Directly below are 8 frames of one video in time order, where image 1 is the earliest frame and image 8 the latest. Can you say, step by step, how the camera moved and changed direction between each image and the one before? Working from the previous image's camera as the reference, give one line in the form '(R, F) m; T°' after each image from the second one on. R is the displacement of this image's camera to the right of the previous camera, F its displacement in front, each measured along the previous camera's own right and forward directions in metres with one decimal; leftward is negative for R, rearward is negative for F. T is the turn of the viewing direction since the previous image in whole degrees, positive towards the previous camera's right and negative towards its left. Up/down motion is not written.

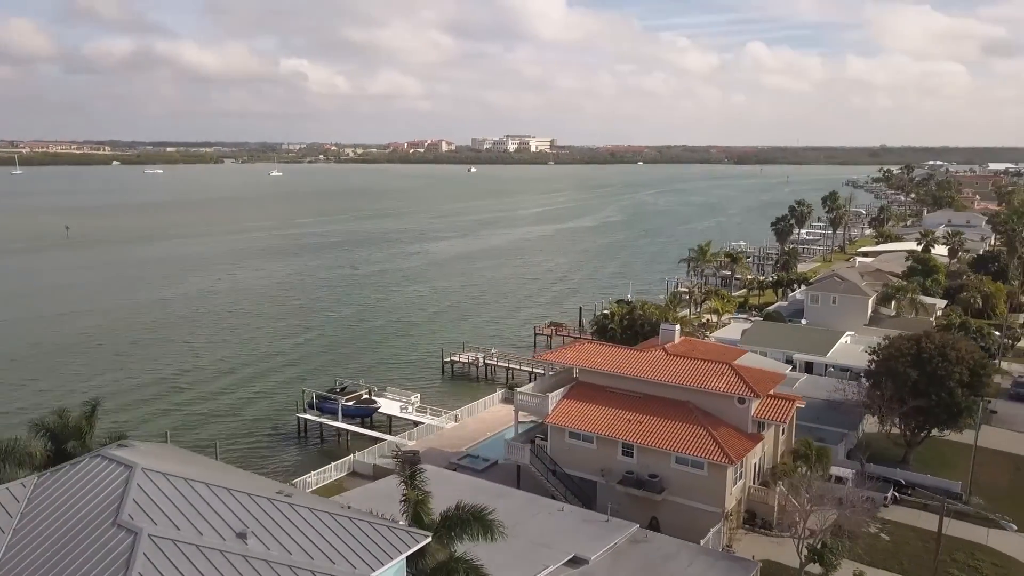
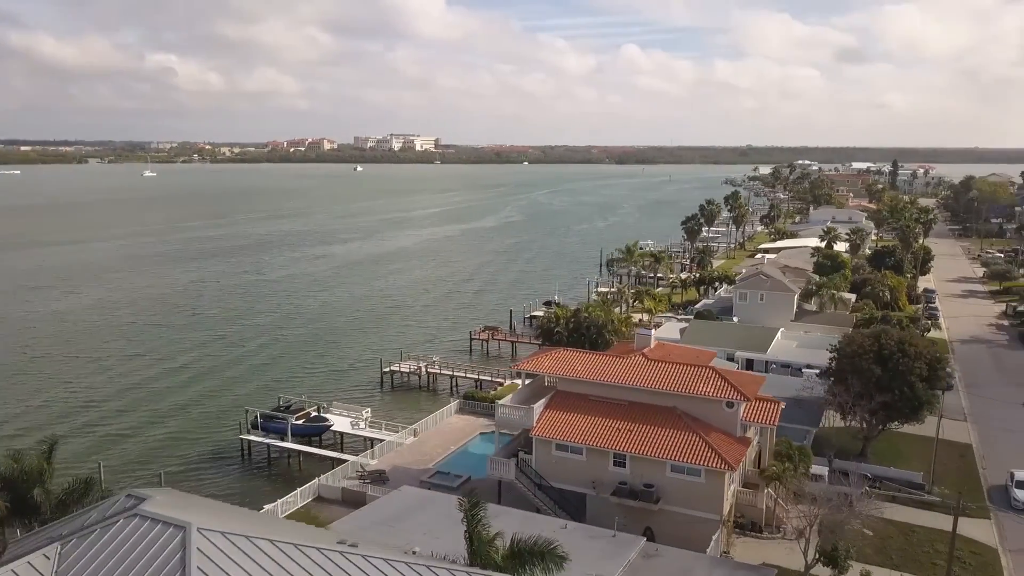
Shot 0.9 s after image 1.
(-3.2, +1.4) m; +8°
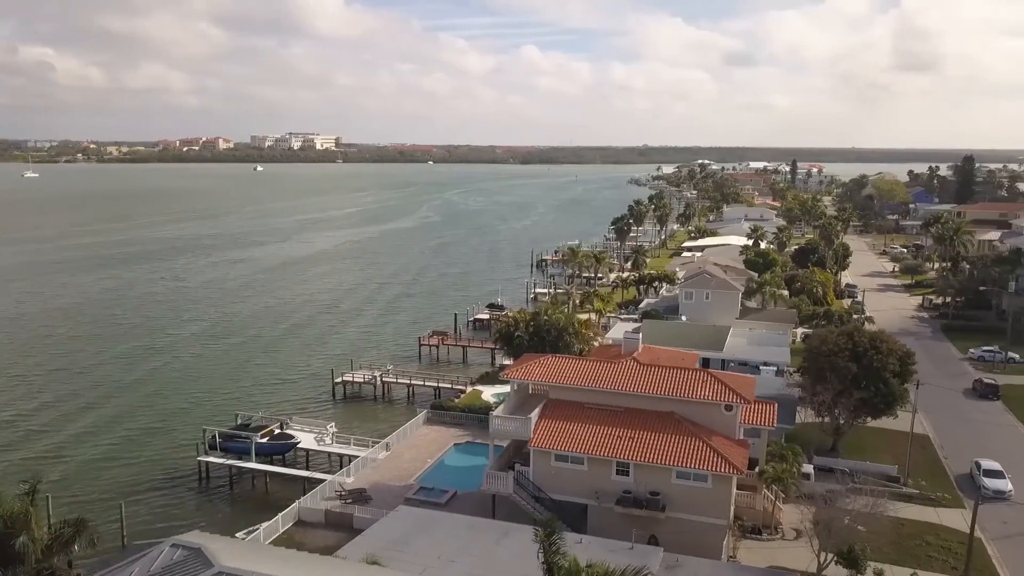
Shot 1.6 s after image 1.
(-3.0, +1.2) m; +7°
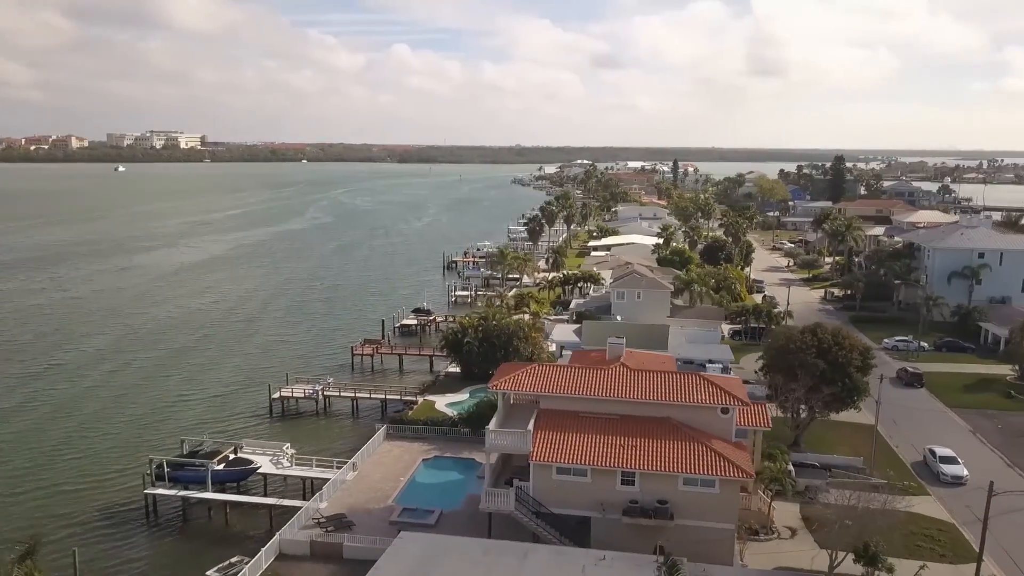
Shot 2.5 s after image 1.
(-3.7, +1.4) m; +9°
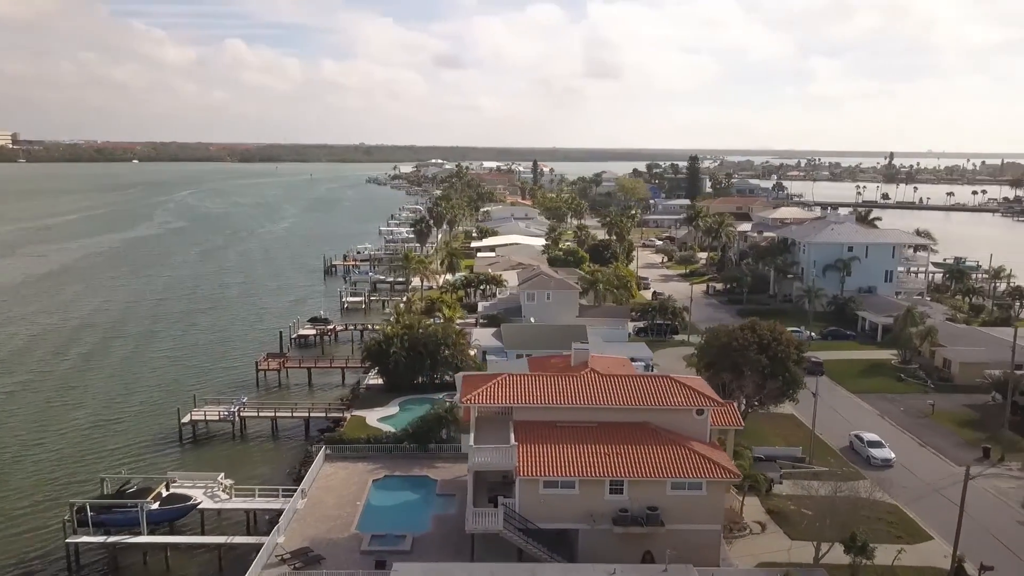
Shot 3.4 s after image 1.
(-3.9, +1.4) m; +11°
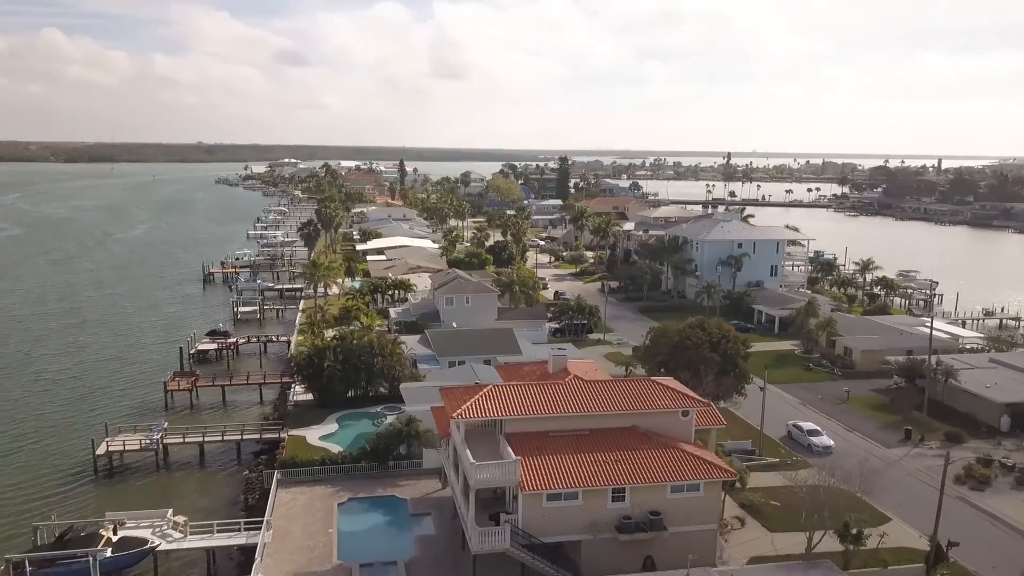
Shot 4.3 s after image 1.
(-4.2, +1.2) m; +10°
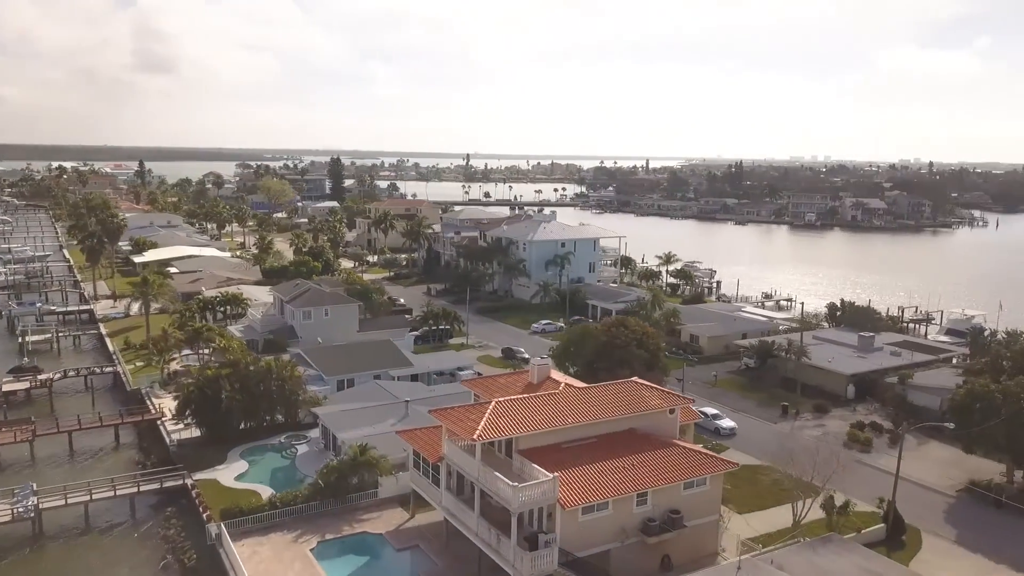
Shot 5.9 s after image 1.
(-8.1, +2.4) m; +18°
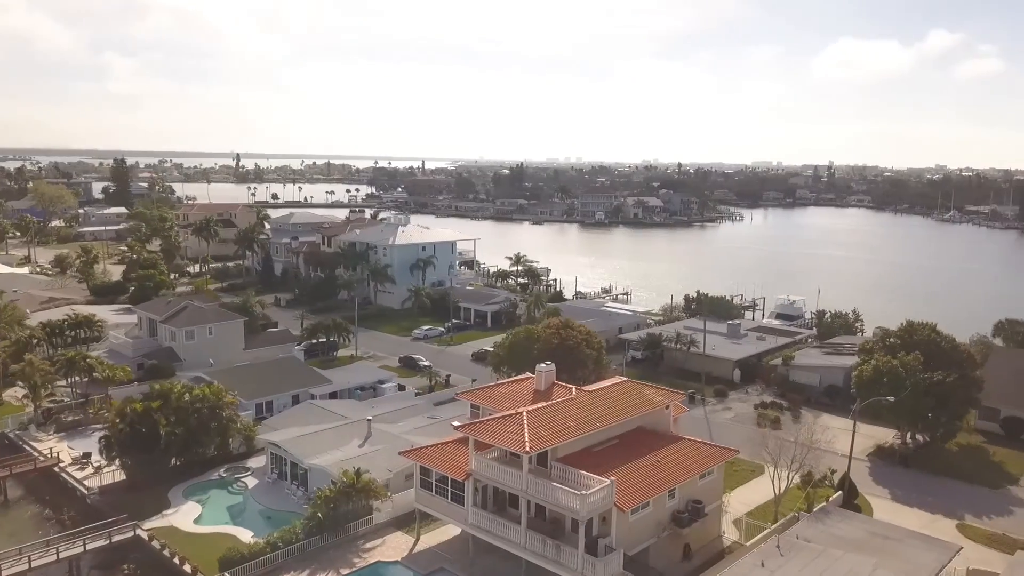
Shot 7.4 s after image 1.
(-7.7, +1.3) m; +16°
